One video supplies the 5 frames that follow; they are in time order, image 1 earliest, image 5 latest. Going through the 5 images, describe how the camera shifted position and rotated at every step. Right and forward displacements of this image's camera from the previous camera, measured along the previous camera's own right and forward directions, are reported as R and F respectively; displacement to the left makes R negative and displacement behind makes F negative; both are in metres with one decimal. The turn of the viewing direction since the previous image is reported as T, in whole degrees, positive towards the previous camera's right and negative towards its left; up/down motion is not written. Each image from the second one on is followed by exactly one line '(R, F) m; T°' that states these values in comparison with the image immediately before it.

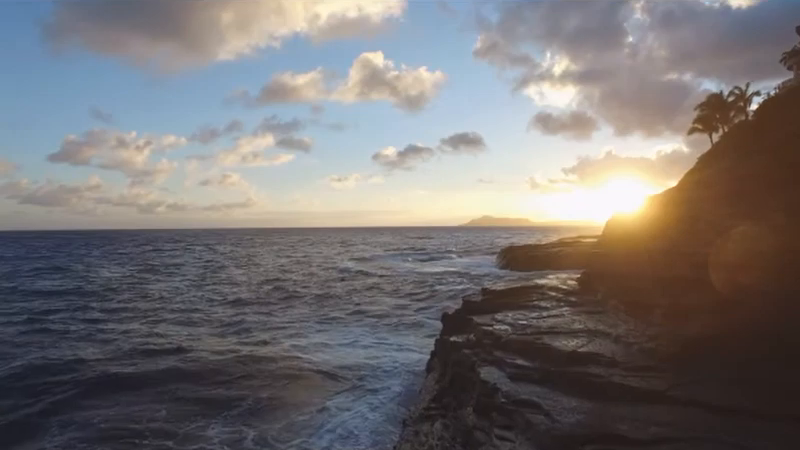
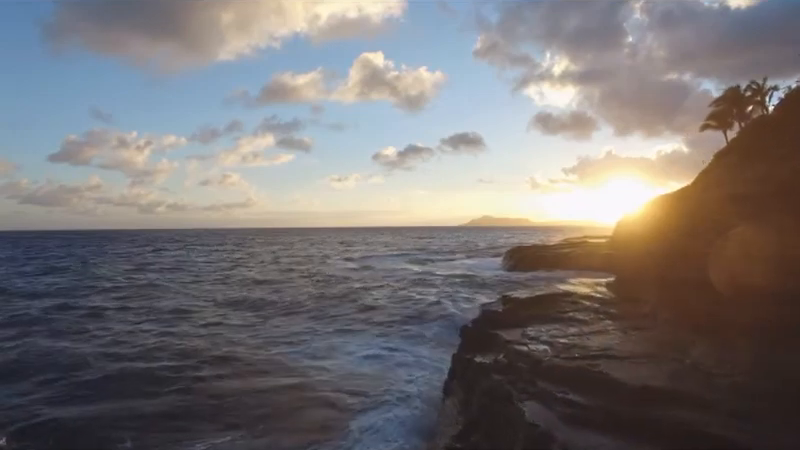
(-1.4, -2.7) m; 0°
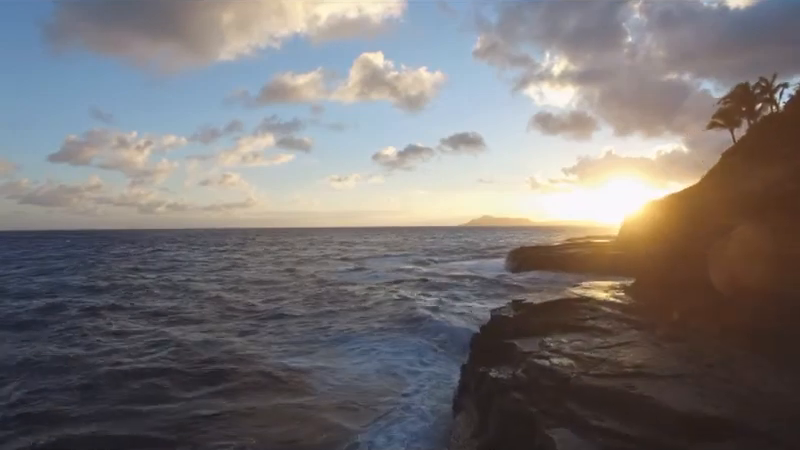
(-0.4, -1.1) m; 0°
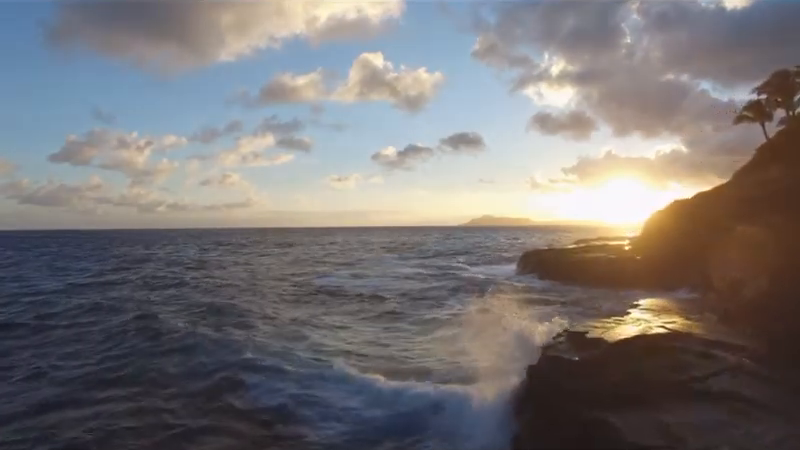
(-0.8, +1.5) m; 0°
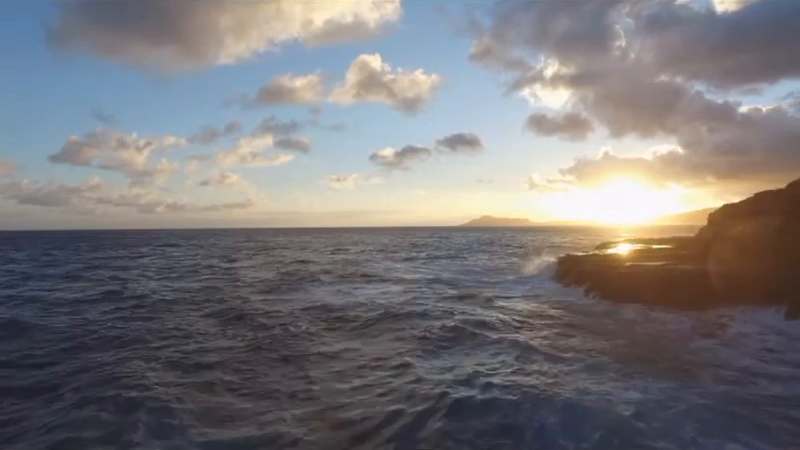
(-1.1, +4.6) m; 0°
